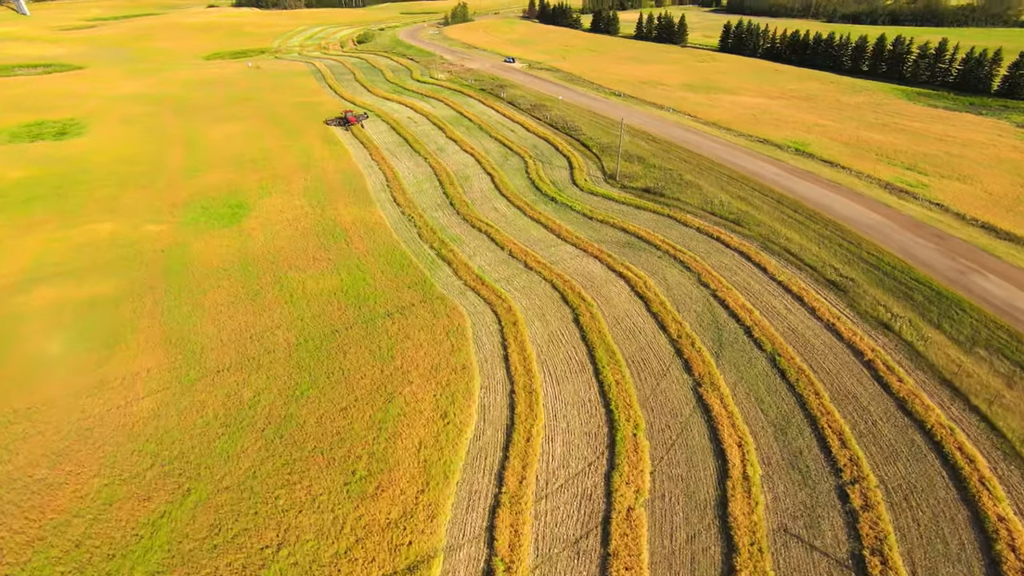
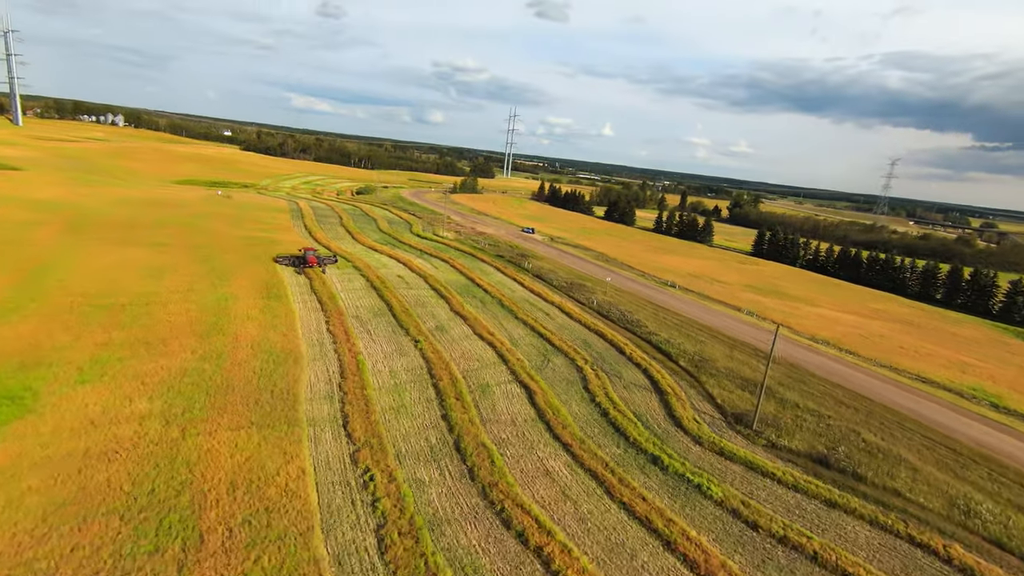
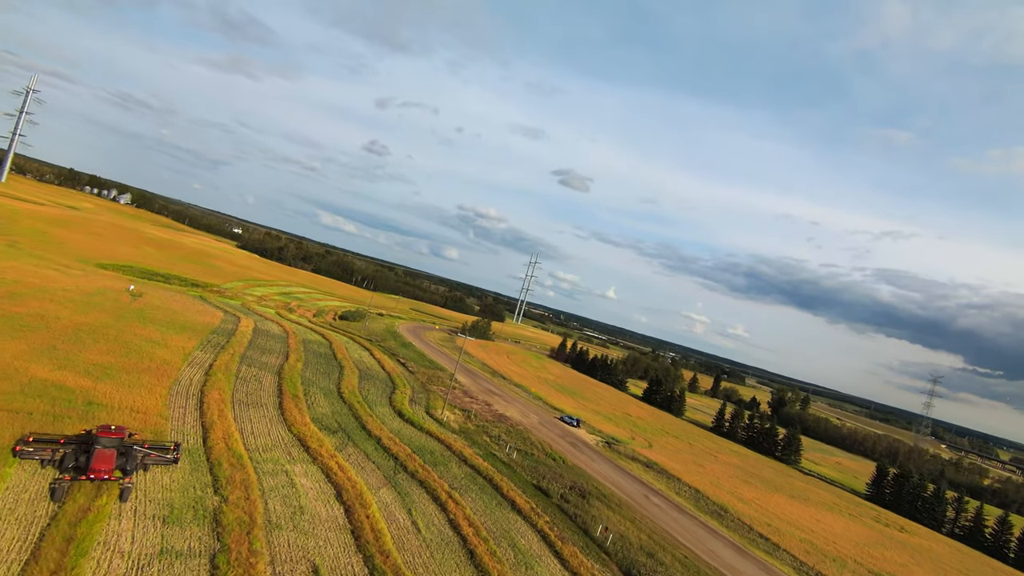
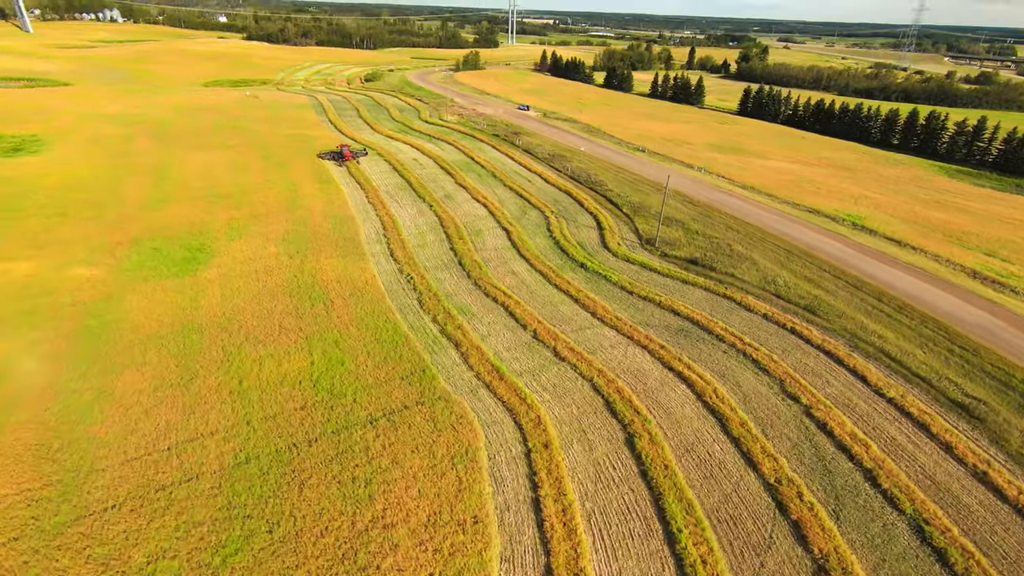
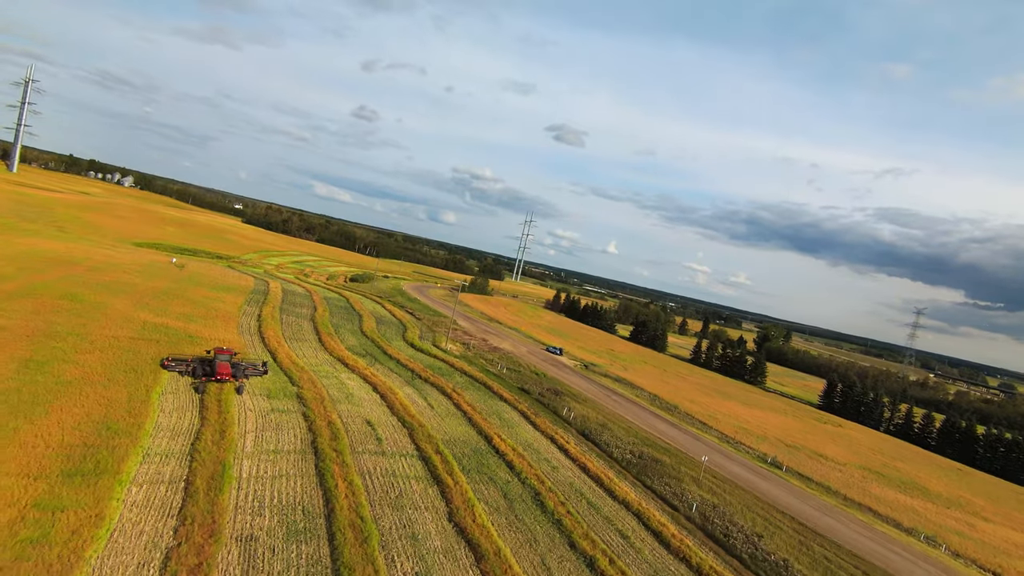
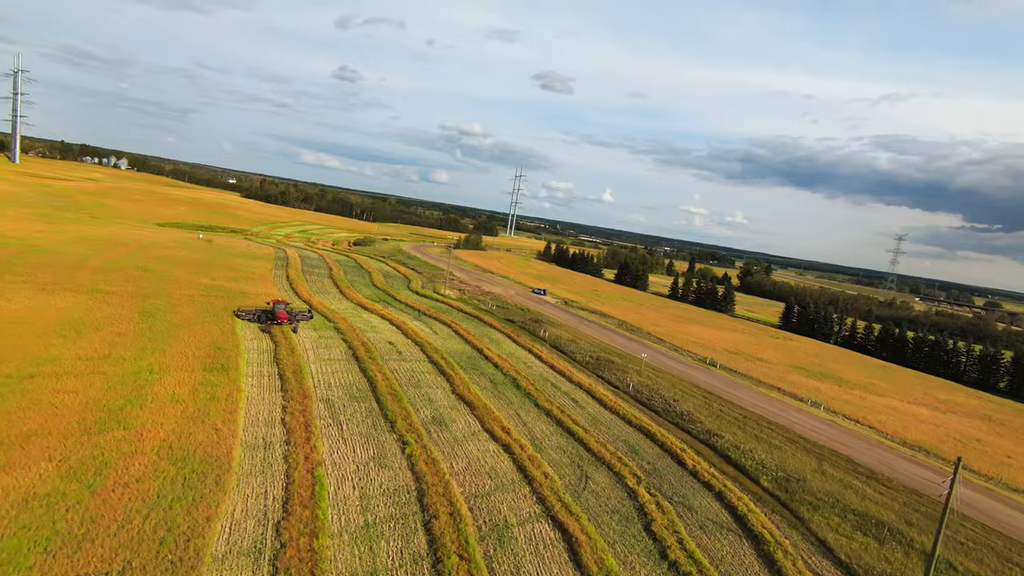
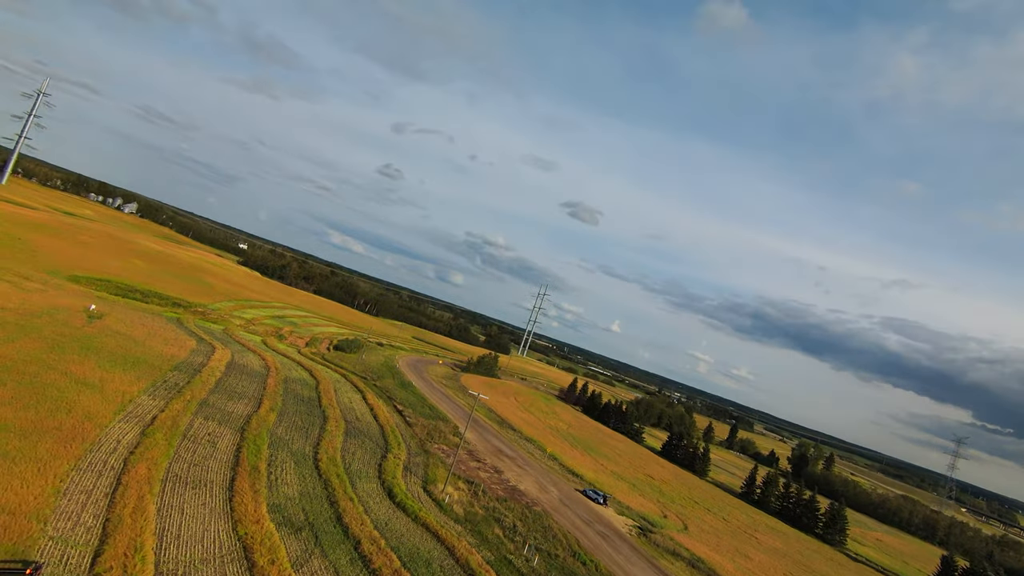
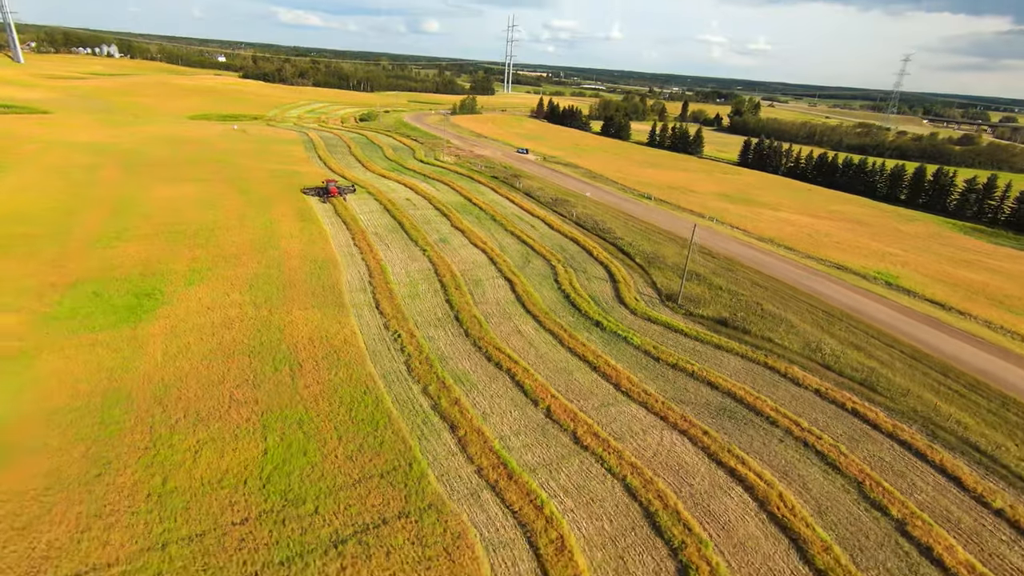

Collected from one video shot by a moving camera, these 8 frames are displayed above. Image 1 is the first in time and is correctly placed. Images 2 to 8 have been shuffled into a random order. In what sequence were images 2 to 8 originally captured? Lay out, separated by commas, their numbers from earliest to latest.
4, 8, 2, 6, 5, 3, 7
